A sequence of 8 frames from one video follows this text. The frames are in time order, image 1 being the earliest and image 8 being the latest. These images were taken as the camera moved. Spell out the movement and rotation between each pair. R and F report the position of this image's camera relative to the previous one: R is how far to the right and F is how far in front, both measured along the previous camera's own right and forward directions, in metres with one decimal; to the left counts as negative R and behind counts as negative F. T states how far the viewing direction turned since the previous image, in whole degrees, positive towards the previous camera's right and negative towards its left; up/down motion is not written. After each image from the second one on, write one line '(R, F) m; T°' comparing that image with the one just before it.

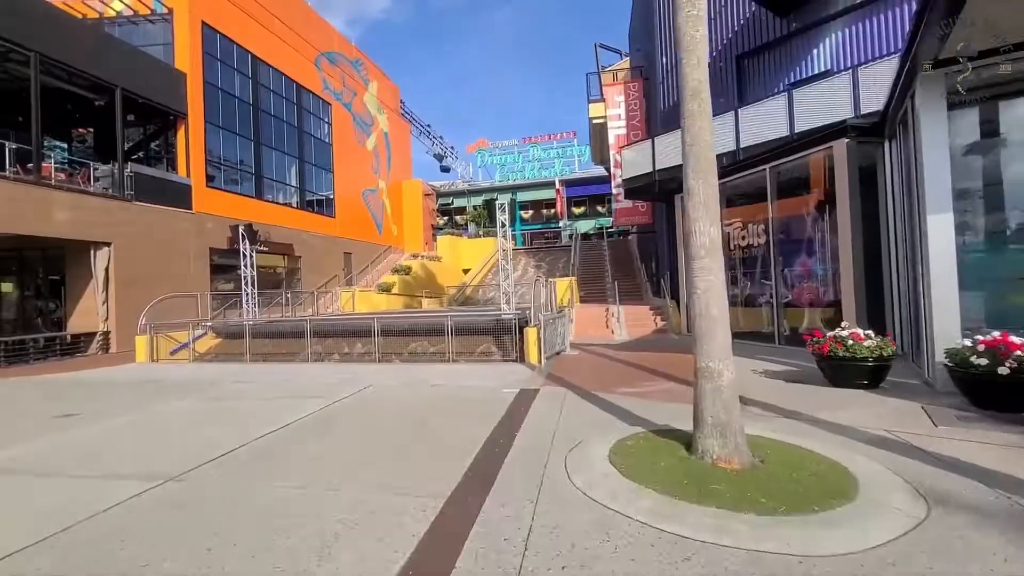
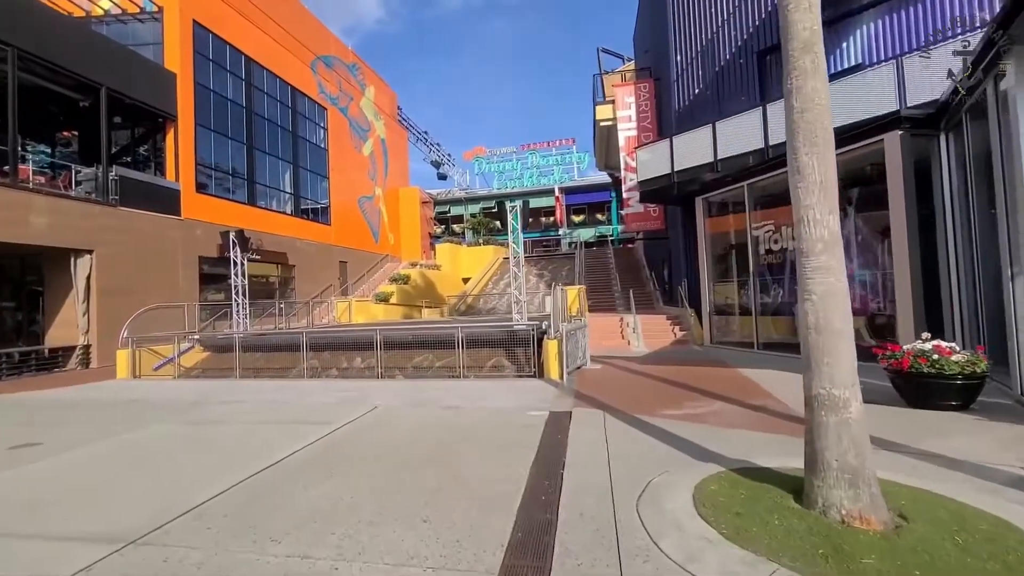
(-0.5, +1.0) m; +1°
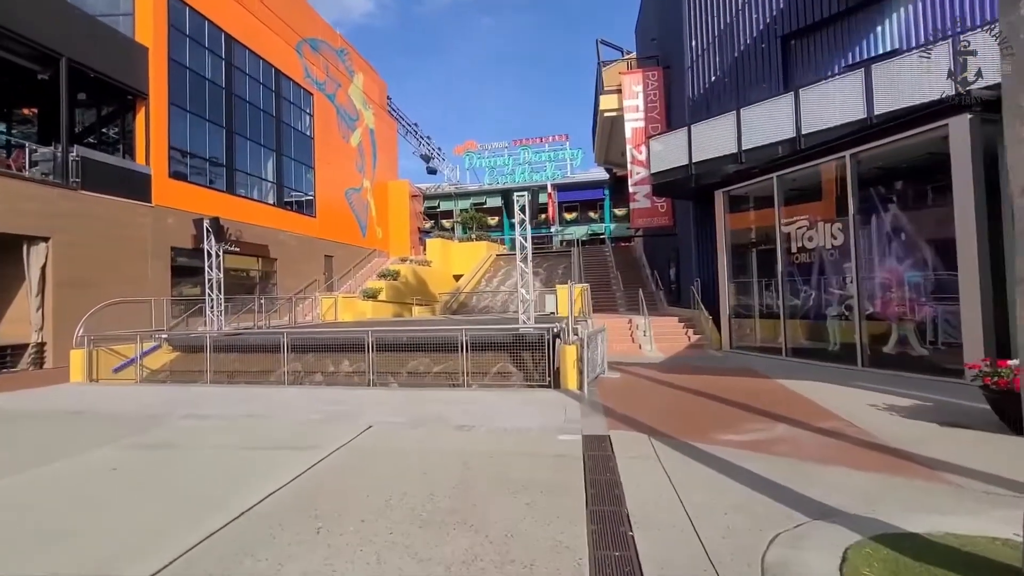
(-0.5, +1.3) m; +2°
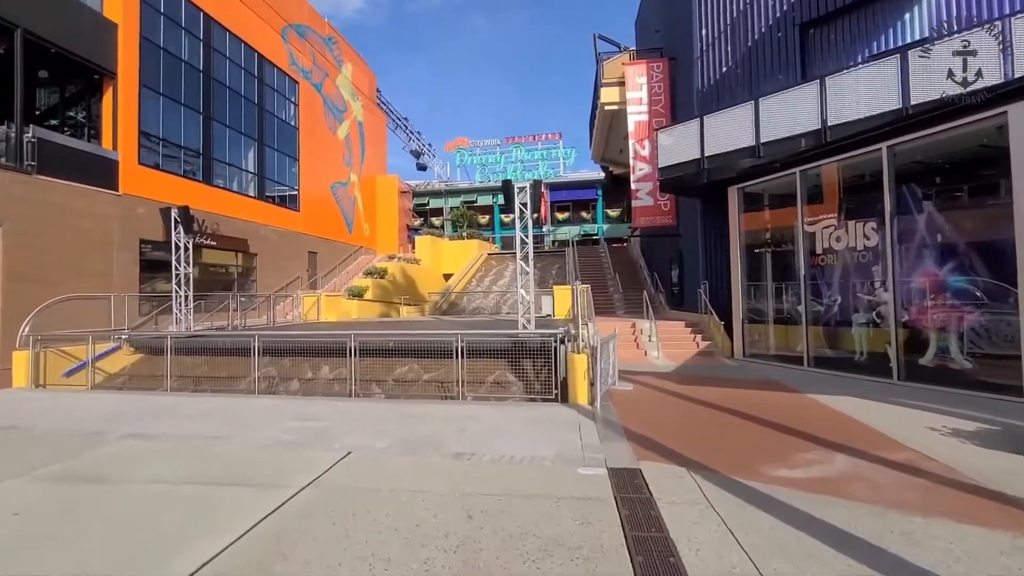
(-0.2, +1.1) m; +1°
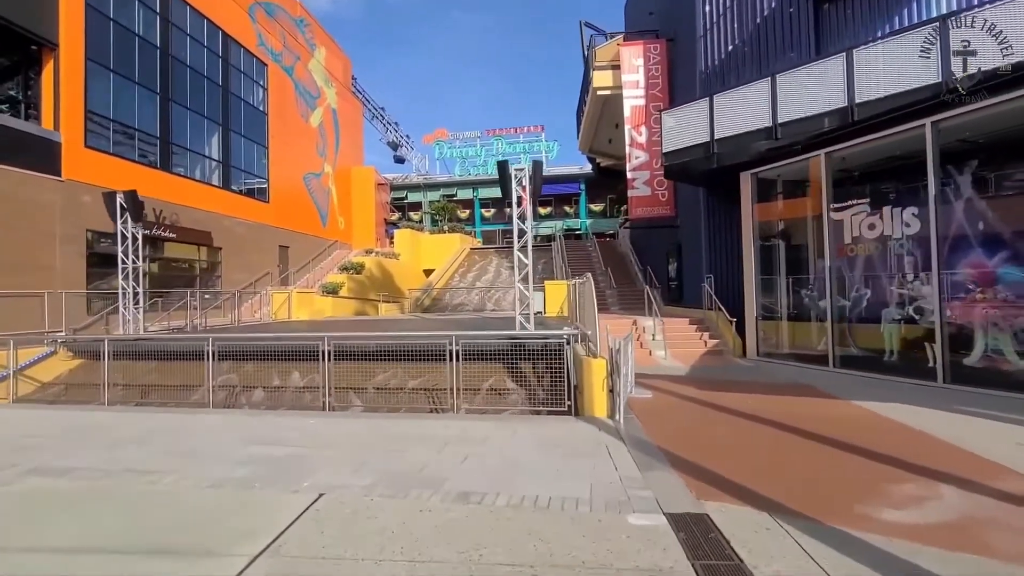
(-0.4, +1.3) m; +3°
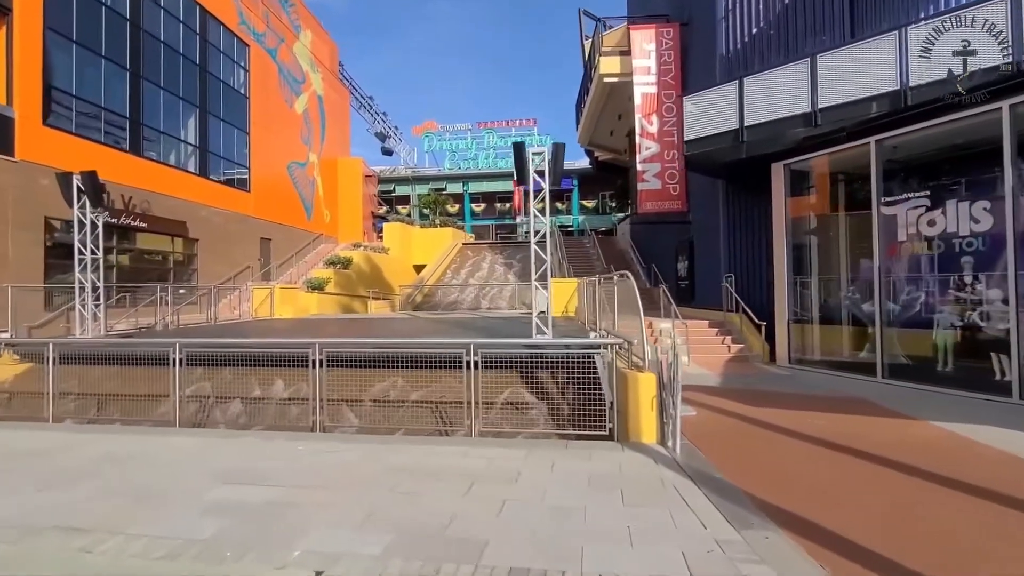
(-0.6, +1.2) m; +2°
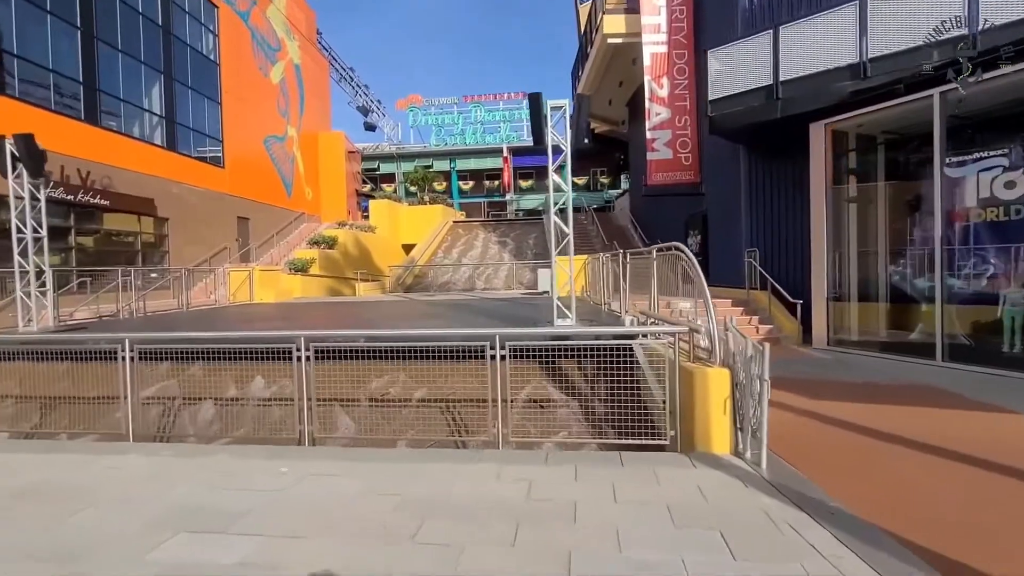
(-0.5, +1.2) m; +2°
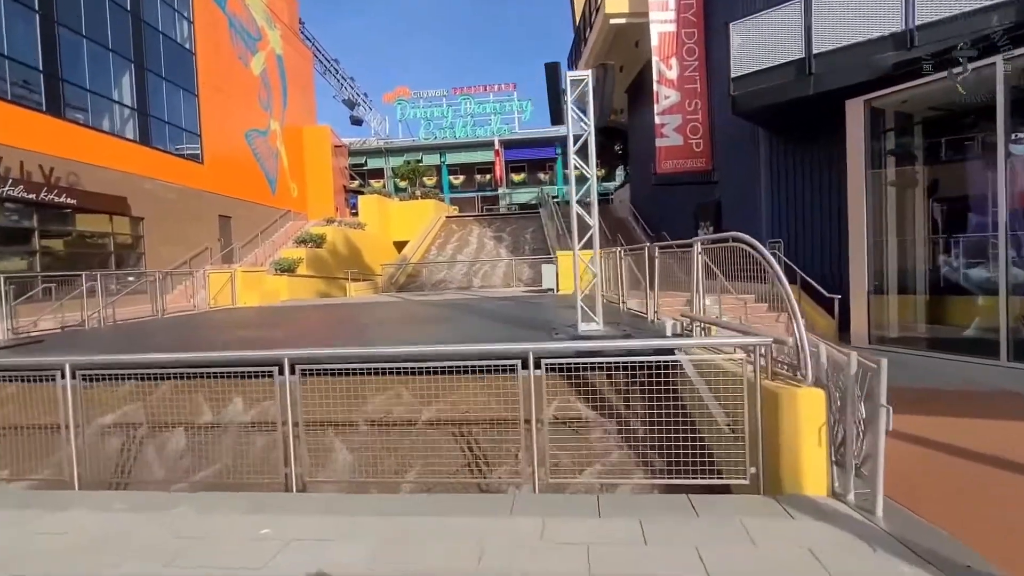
(-0.4, +1.0) m; +1°
